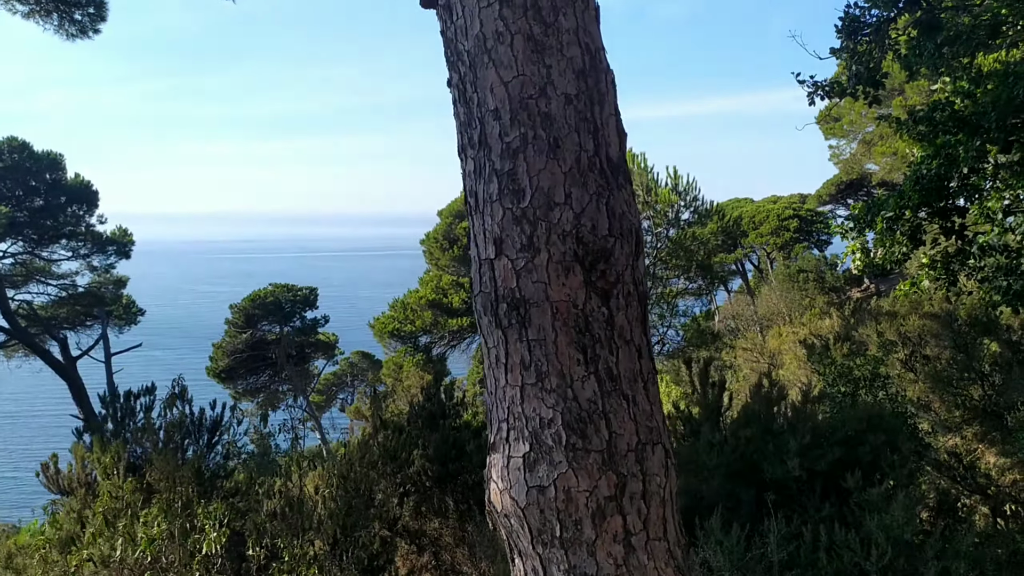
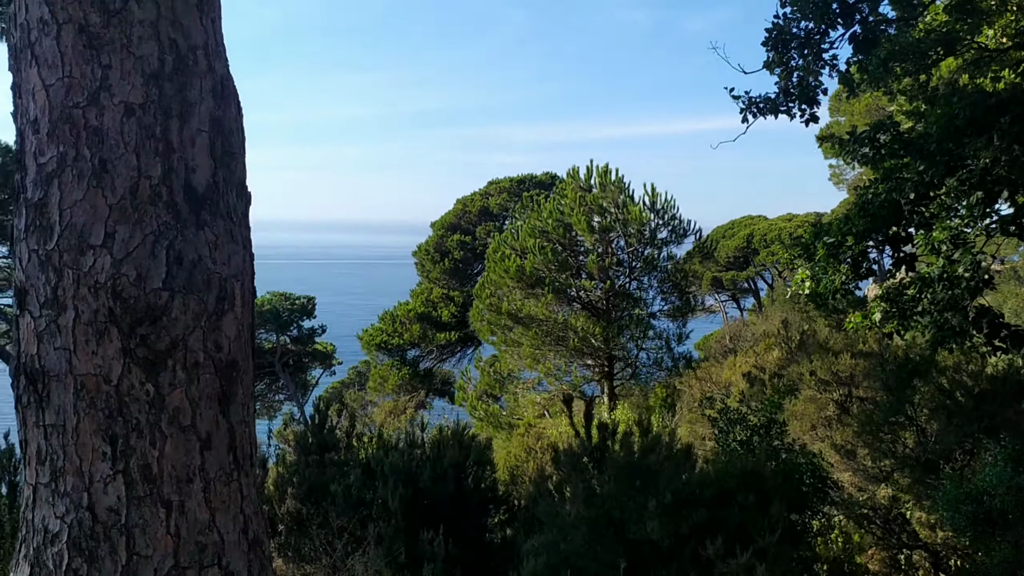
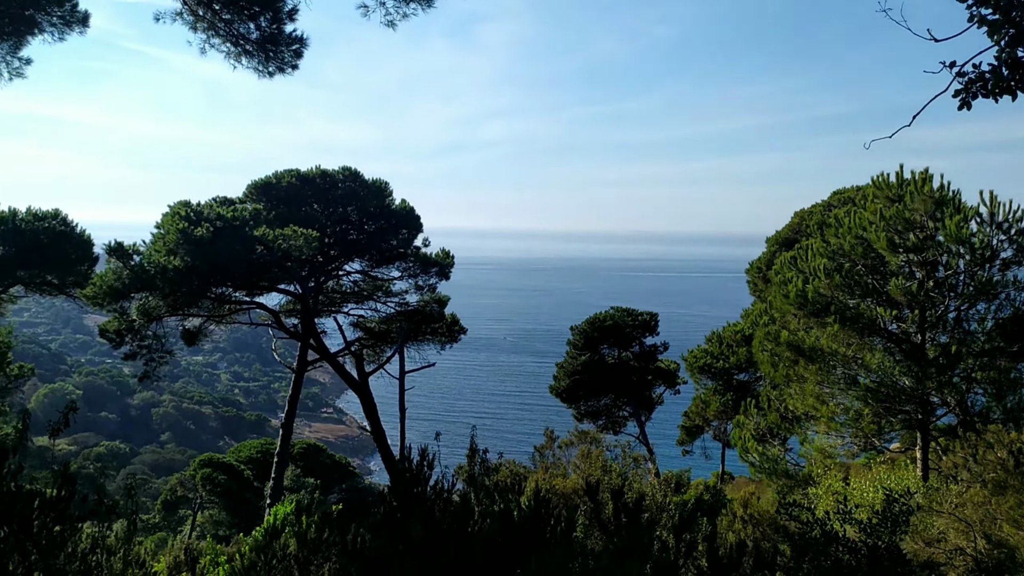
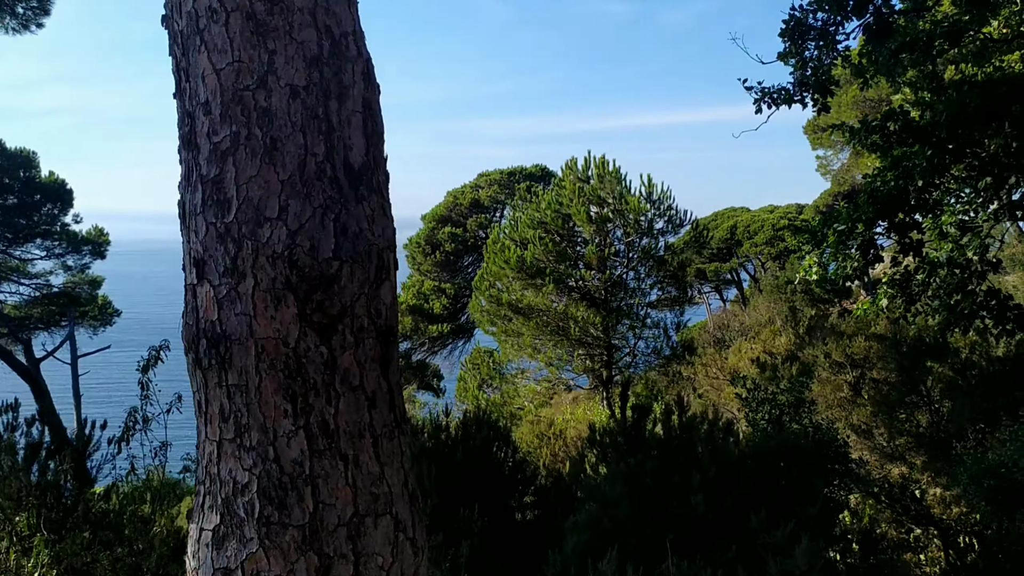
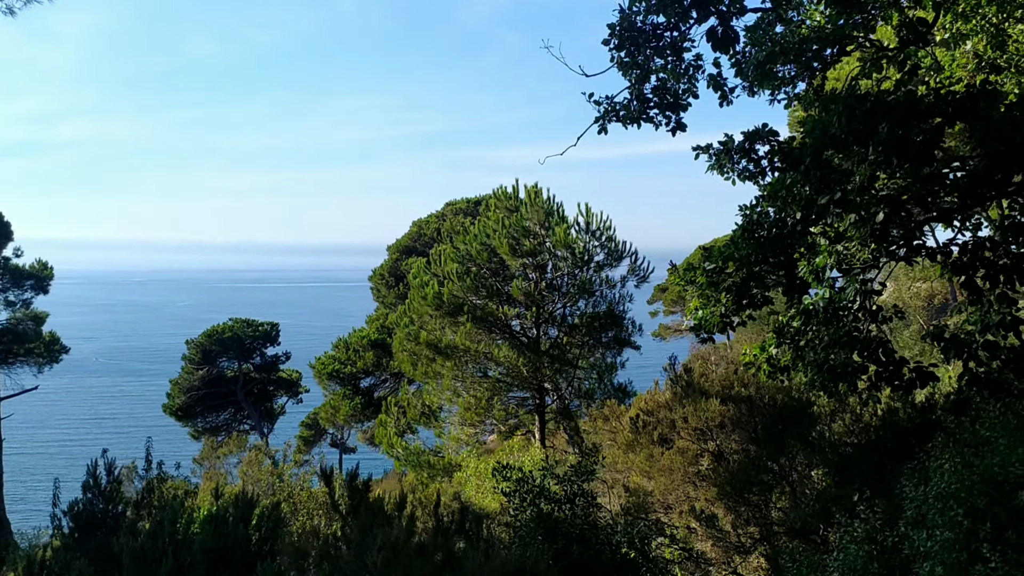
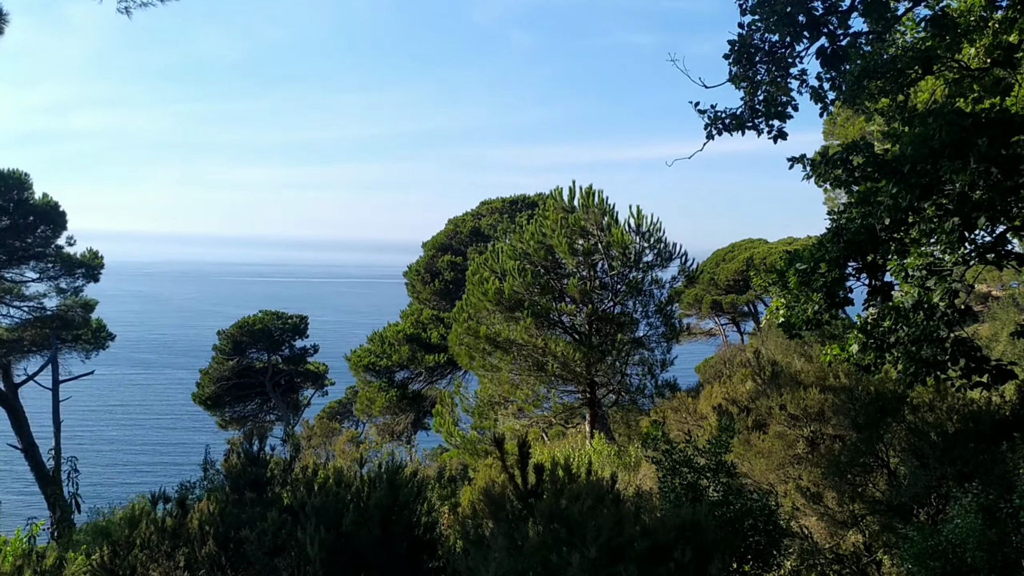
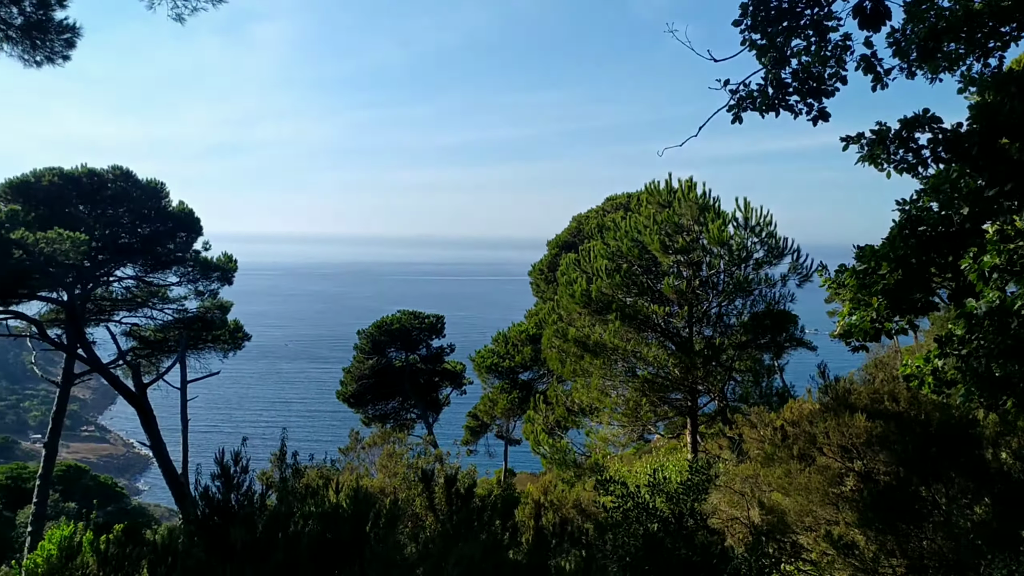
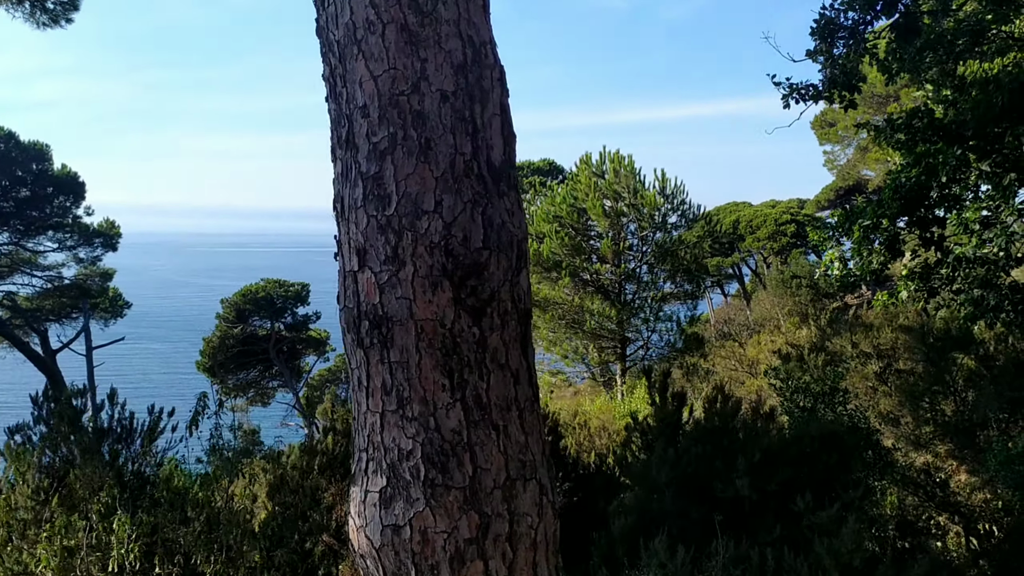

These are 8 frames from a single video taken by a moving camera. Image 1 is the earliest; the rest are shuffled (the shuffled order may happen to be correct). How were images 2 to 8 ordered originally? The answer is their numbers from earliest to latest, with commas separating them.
8, 4, 2, 6, 5, 7, 3
